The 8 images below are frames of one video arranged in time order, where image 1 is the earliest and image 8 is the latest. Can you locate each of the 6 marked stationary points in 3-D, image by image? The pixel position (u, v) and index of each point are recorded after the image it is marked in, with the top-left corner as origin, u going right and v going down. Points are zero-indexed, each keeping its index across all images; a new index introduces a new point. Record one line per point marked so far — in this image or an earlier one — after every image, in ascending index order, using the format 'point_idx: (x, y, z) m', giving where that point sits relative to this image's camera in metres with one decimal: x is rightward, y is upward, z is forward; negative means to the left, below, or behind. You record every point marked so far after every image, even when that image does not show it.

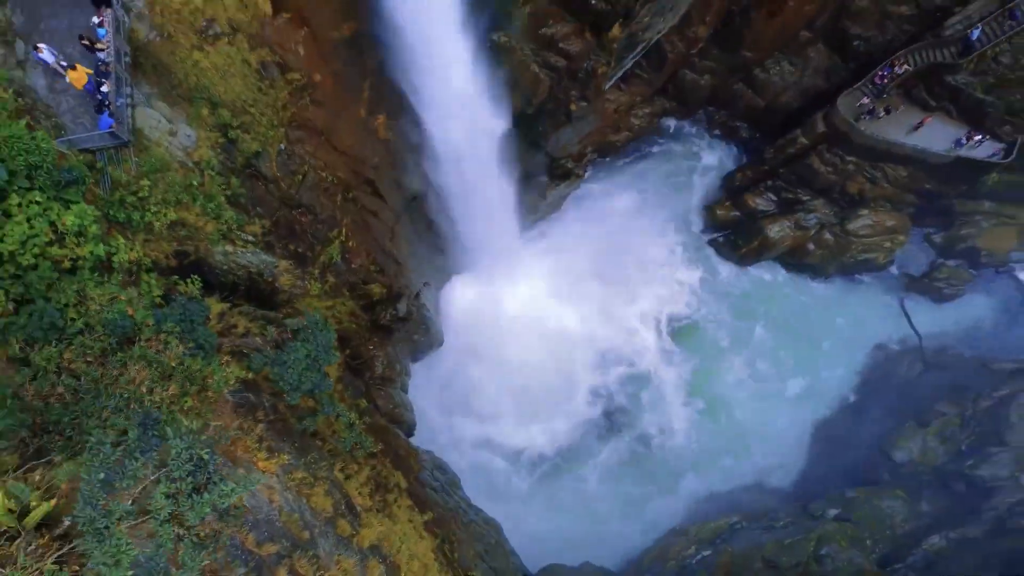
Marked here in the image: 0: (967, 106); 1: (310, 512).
0: (+9.5, +3.8, +16.7) m
1: (-1.9, -2.2, +8.0) m
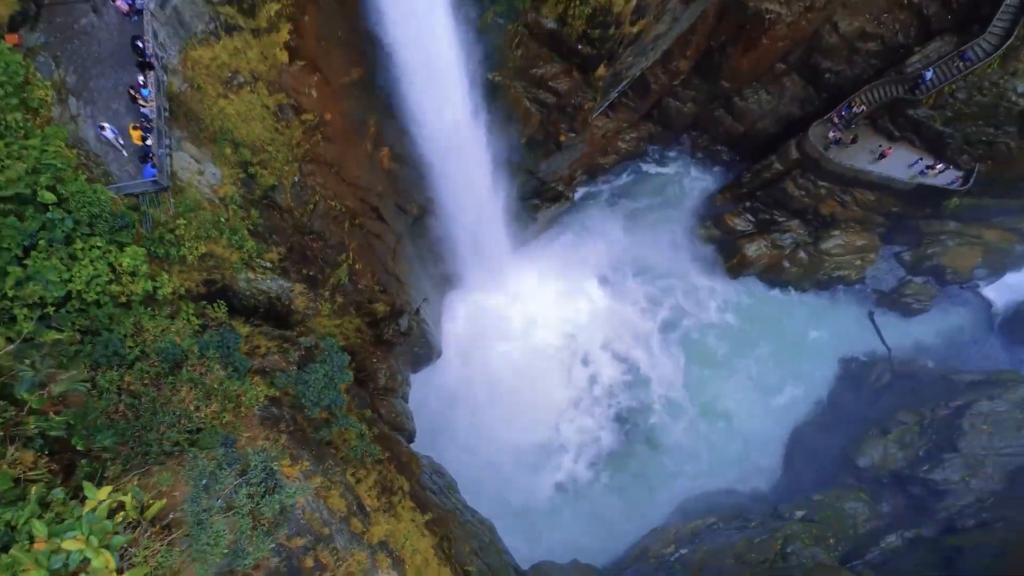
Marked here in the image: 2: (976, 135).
0: (+9.4, +3.4, +18.0) m
1: (-2.0, -2.5, +9.2) m
2: (+10.2, +3.3, +17.4) m
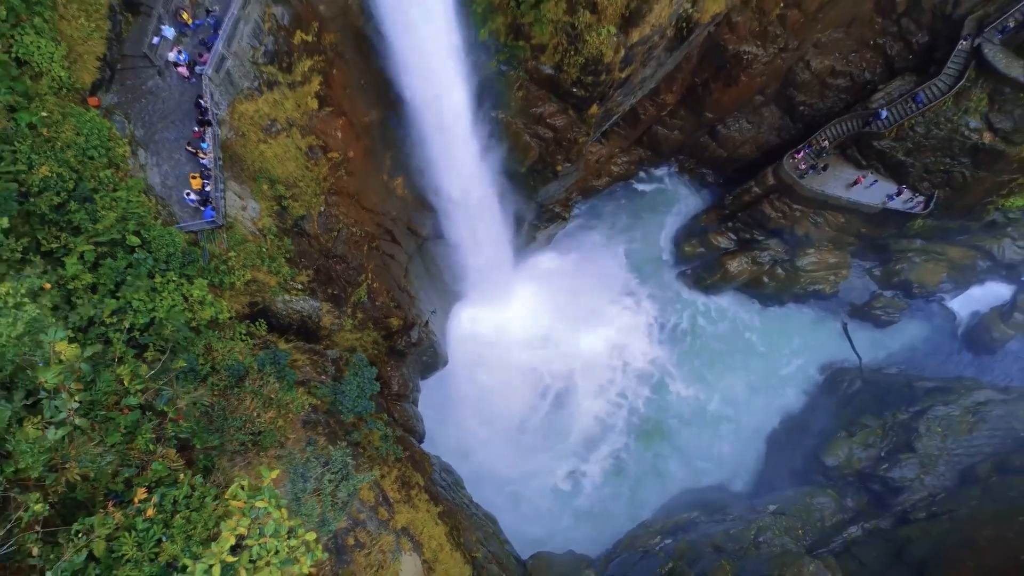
0: (+9.4, +3.0, +19.7) m
1: (-2.0, -2.8, +10.9) m
2: (+10.2, +3.0, +19.2) m
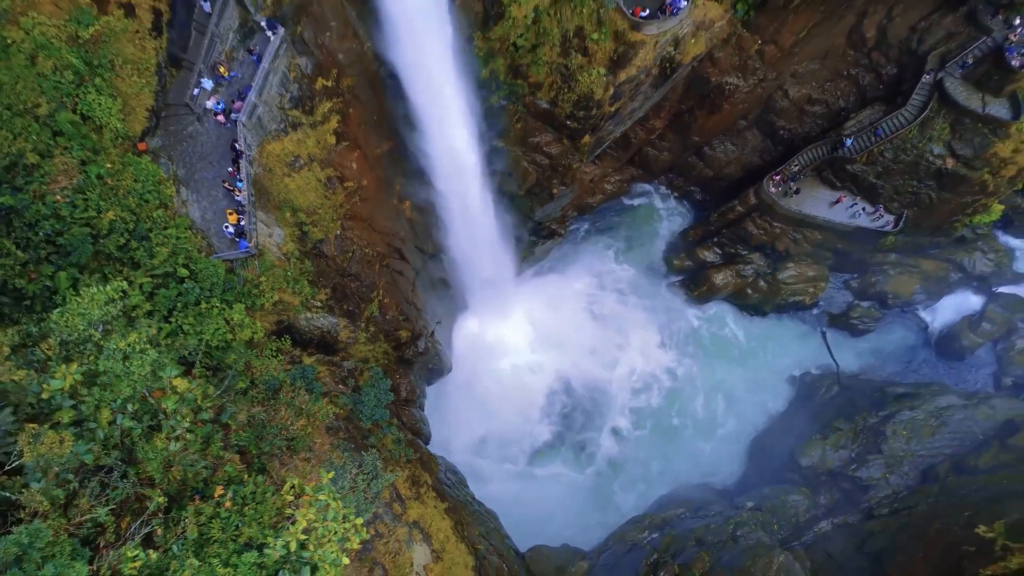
0: (+9.4, +2.7, +21.2) m
1: (-2.0, -3.2, +12.4) m
2: (+10.2, +2.6, +20.7) m
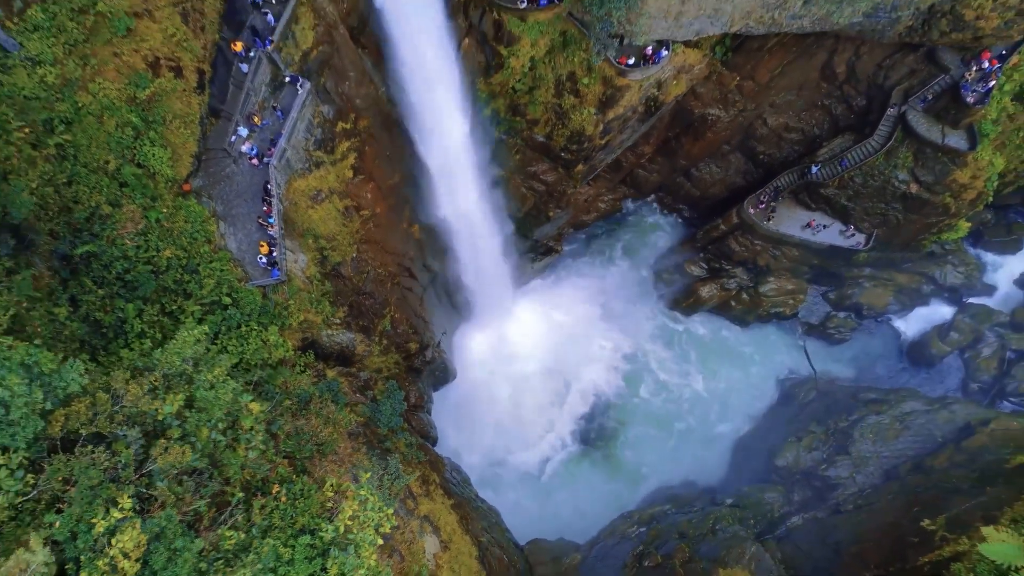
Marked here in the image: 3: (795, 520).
0: (+9.4, +2.3, +23.0) m
1: (-2.0, -3.6, +14.2) m
2: (+10.2, +2.2, +22.4) m
3: (+6.9, -5.7, +19.4) m
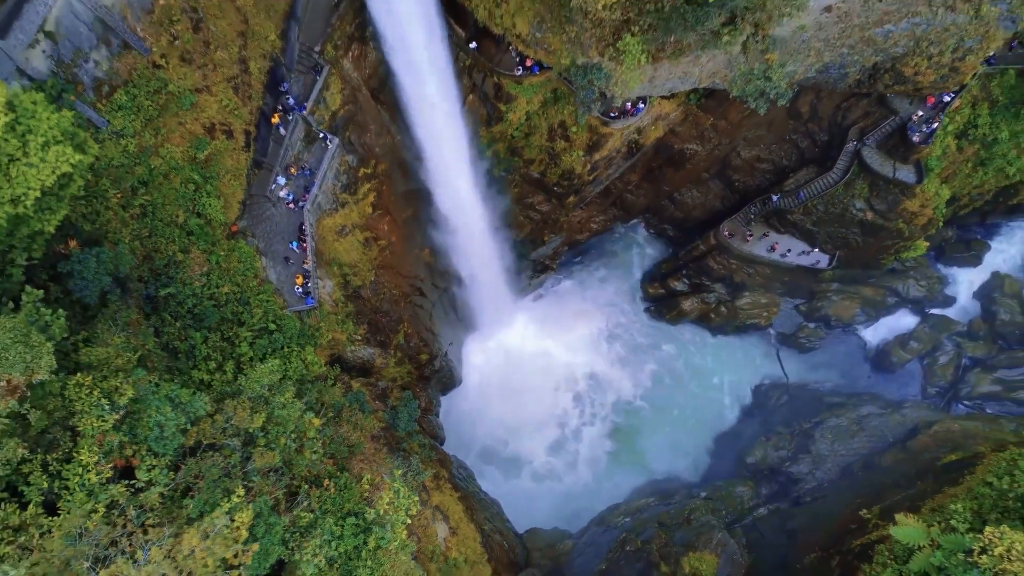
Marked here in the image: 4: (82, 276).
0: (+9.4, +1.8, +25.5) m
1: (-2.1, -4.2, +16.8) m
2: (+10.2, +1.7, +25.0) m
3: (+6.9, -6.2, +22.0) m
4: (-5.9, +0.2, +10.9) m
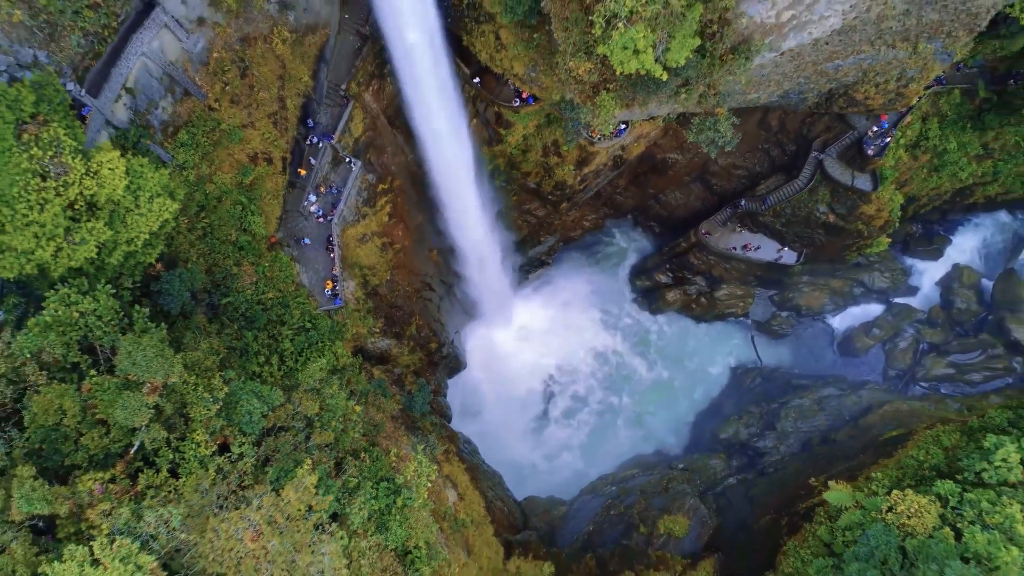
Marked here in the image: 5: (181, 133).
0: (+9.3, +2.0, +28.3) m
1: (-2.1, -4.2, +19.8) m
2: (+10.2, +1.9, +27.8) m
3: (+6.9, -6.1, +25.1) m
4: (-6.0, -0.1, +13.8) m
5: (-6.9, +3.2, +16.7) m
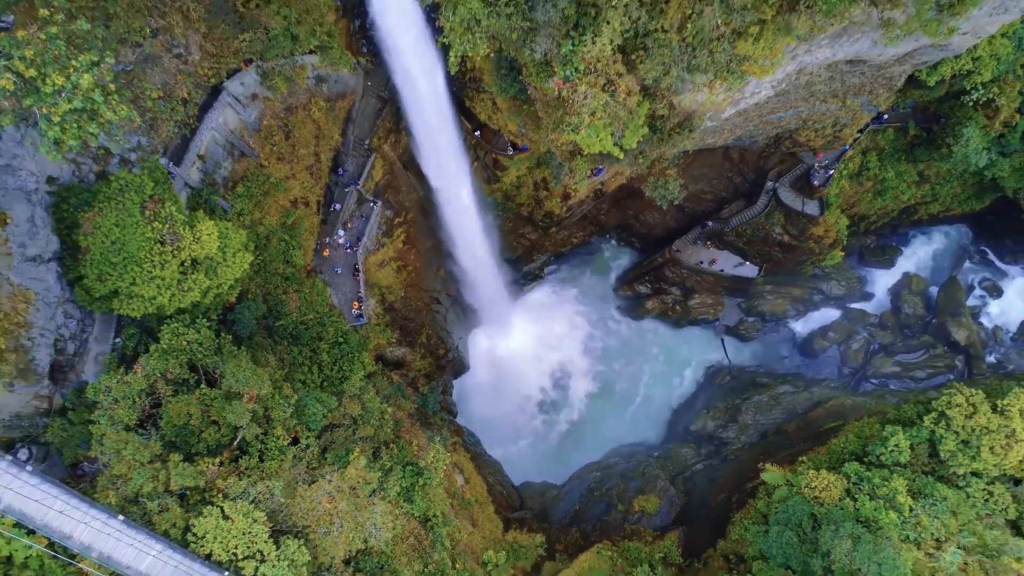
0: (+9.2, +1.6, +32.3) m
1: (-2.2, -4.8, +23.9) m
2: (+10.0, +1.5, +31.8) m
3: (+6.8, -6.5, +29.1) m
4: (-6.1, -0.7, +17.8) m
5: (-7.1, +2.6, +20.7) m
